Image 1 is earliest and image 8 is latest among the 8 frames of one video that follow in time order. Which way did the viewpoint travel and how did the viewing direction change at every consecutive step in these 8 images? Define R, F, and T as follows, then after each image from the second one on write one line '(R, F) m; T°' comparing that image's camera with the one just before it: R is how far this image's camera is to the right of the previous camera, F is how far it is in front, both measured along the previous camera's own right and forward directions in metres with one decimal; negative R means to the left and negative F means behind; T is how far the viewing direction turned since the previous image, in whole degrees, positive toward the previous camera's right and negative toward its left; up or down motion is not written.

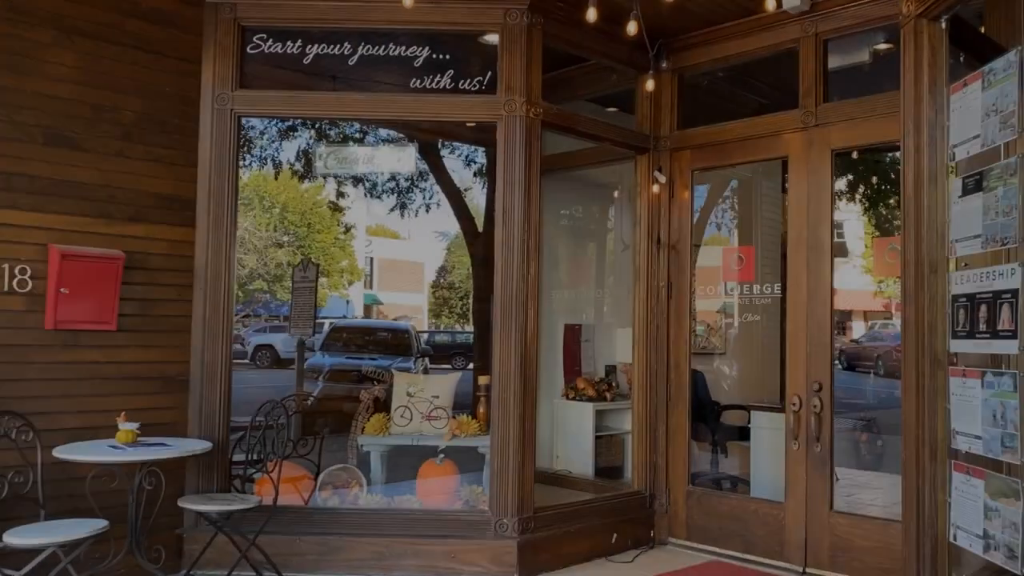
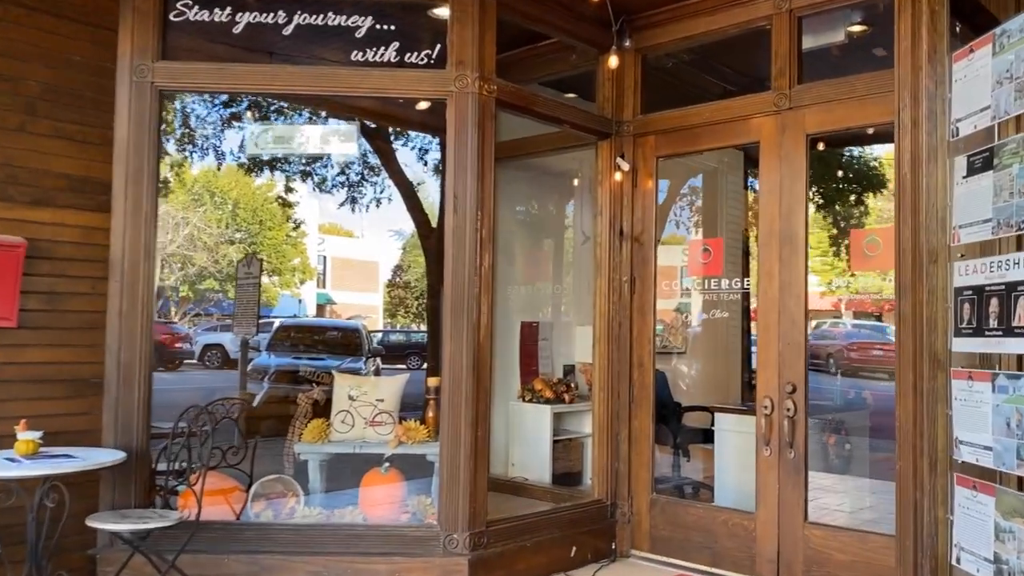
(0.0, +0.3) m; +3°
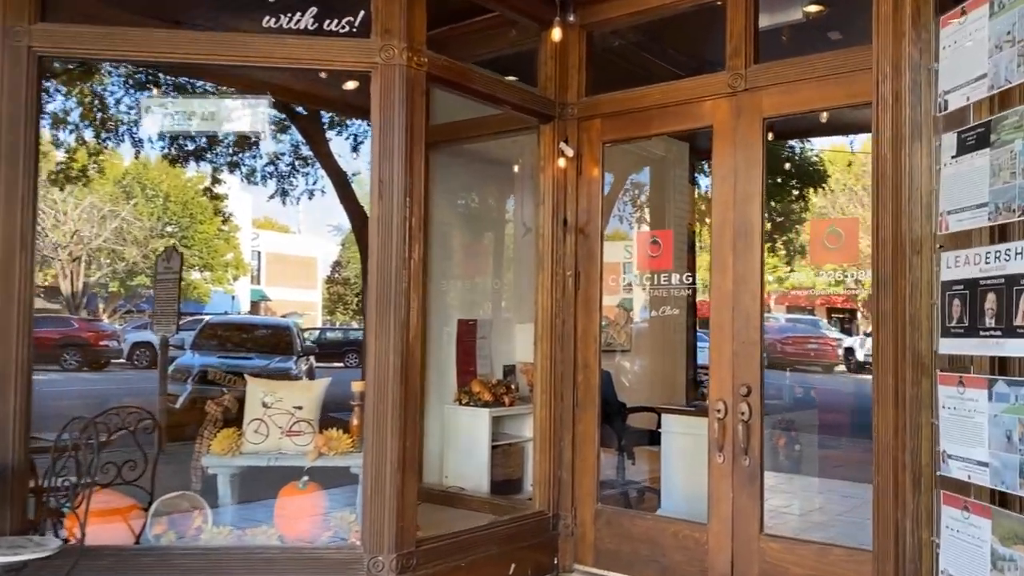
(0.0, +0.3) m; +4°
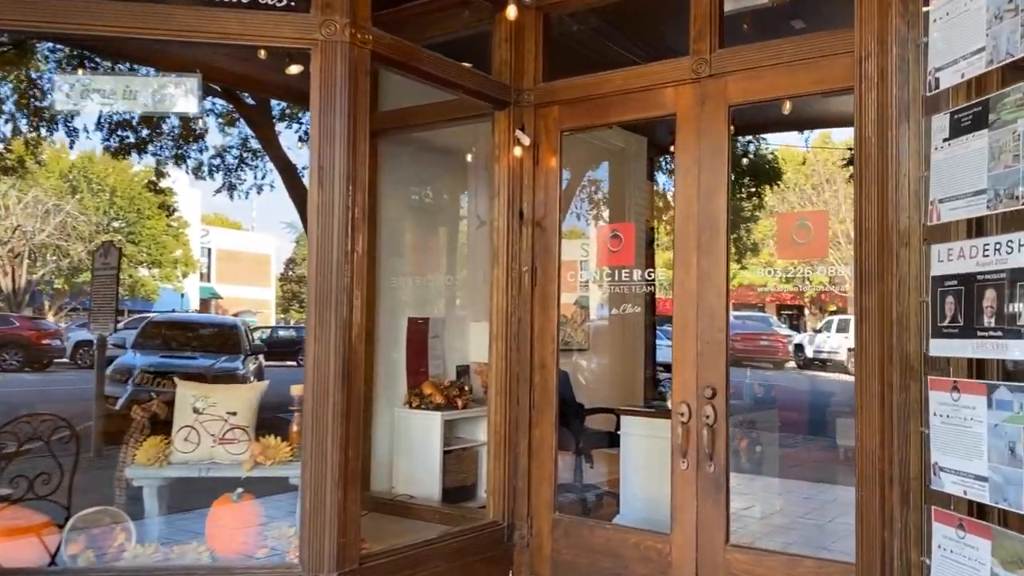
(0.0, +0.2) m; +3°
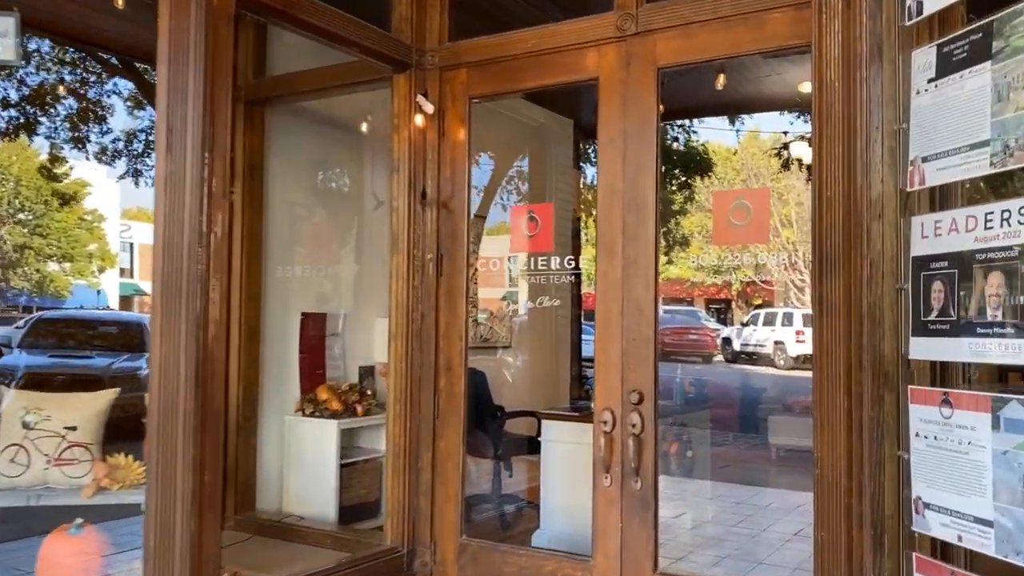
(+0.1, +0.5) m; +5°
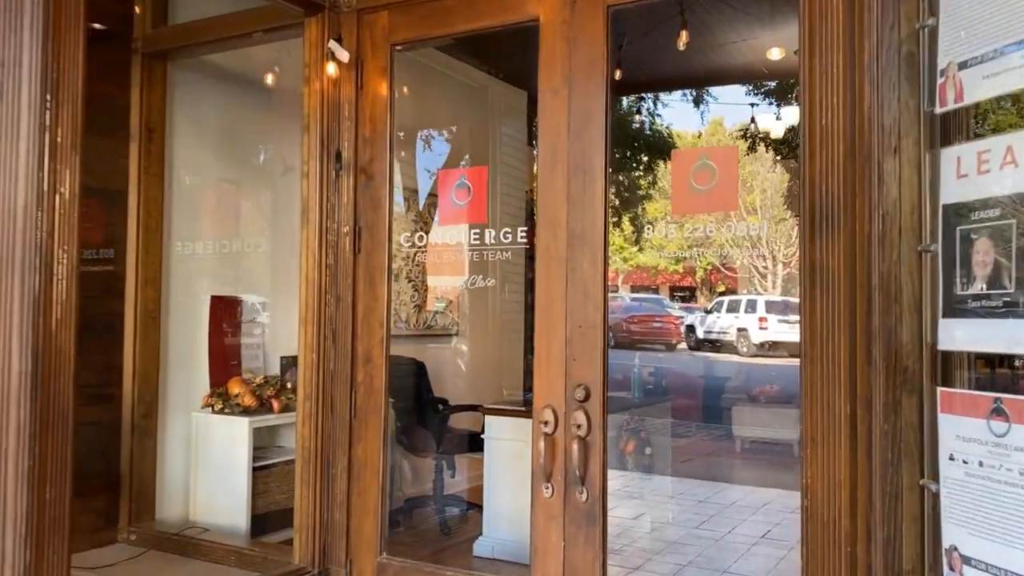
(+0.1, +0.4) m; +2°
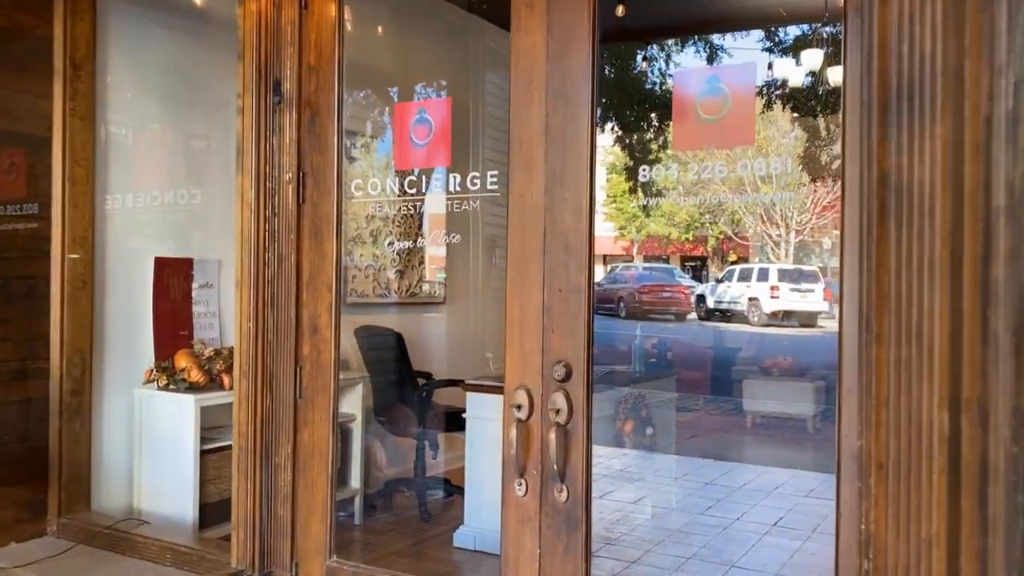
(+0.1, +0.4) m; -1°
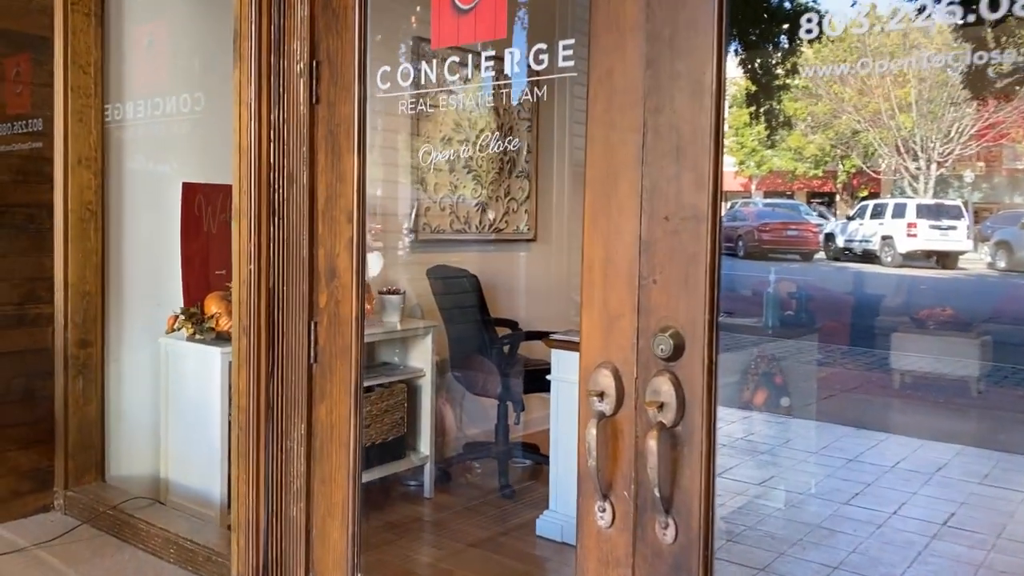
(0.0, +0.7) m; -8°
